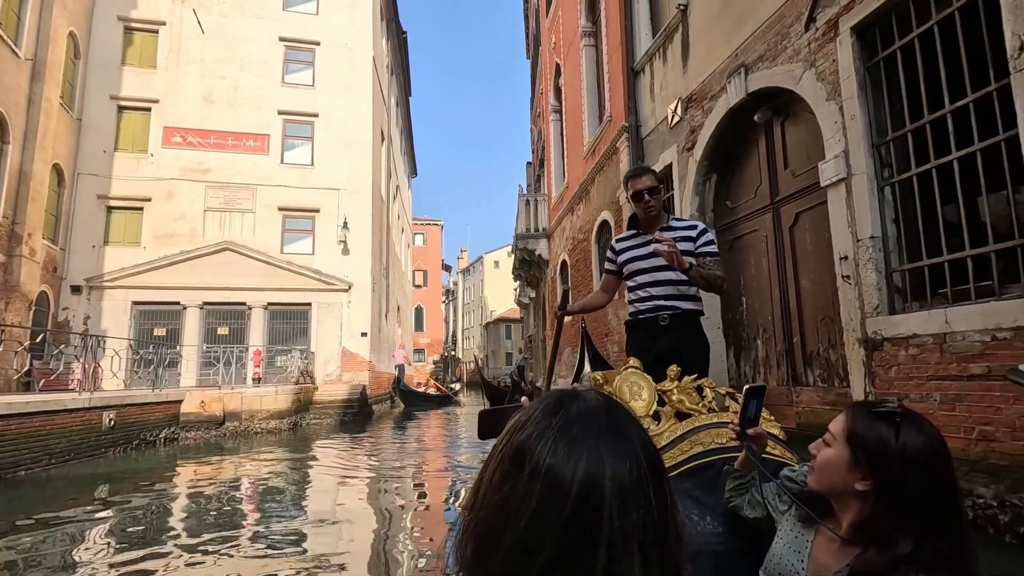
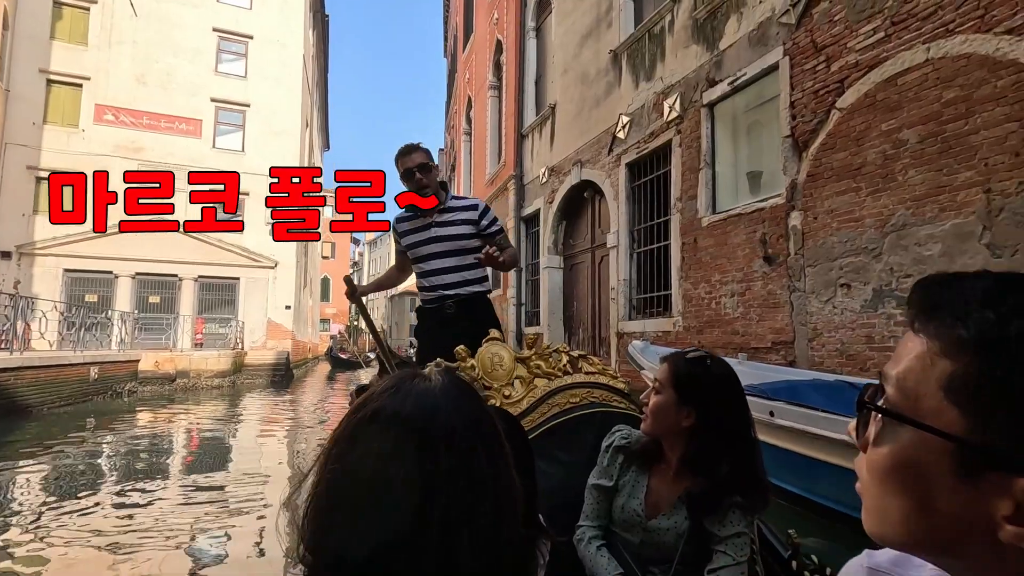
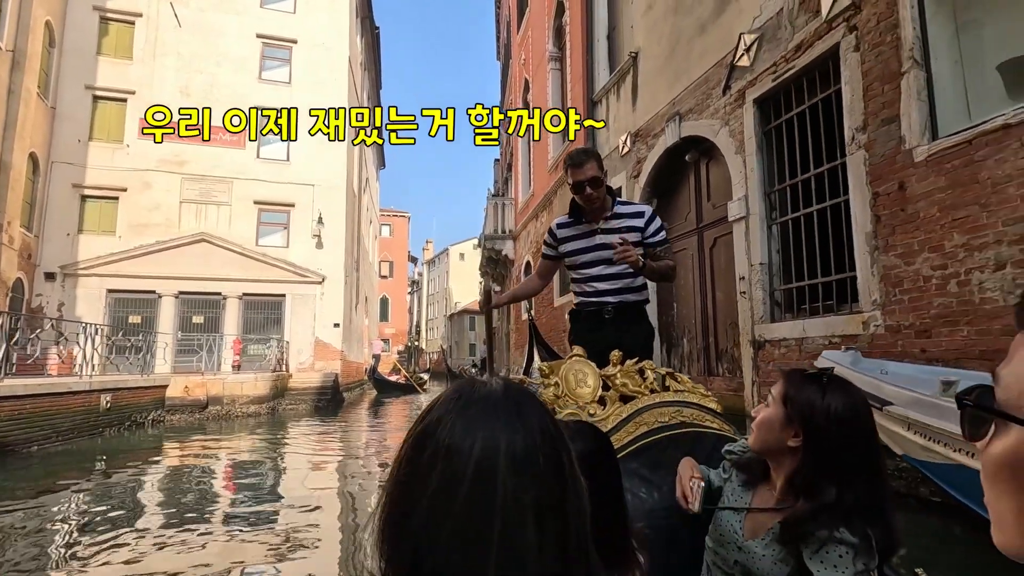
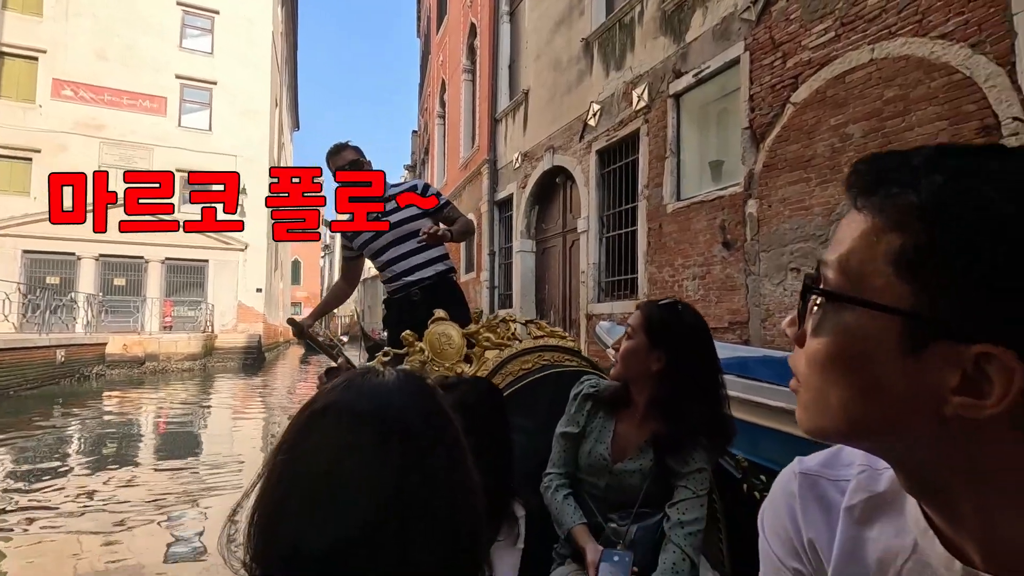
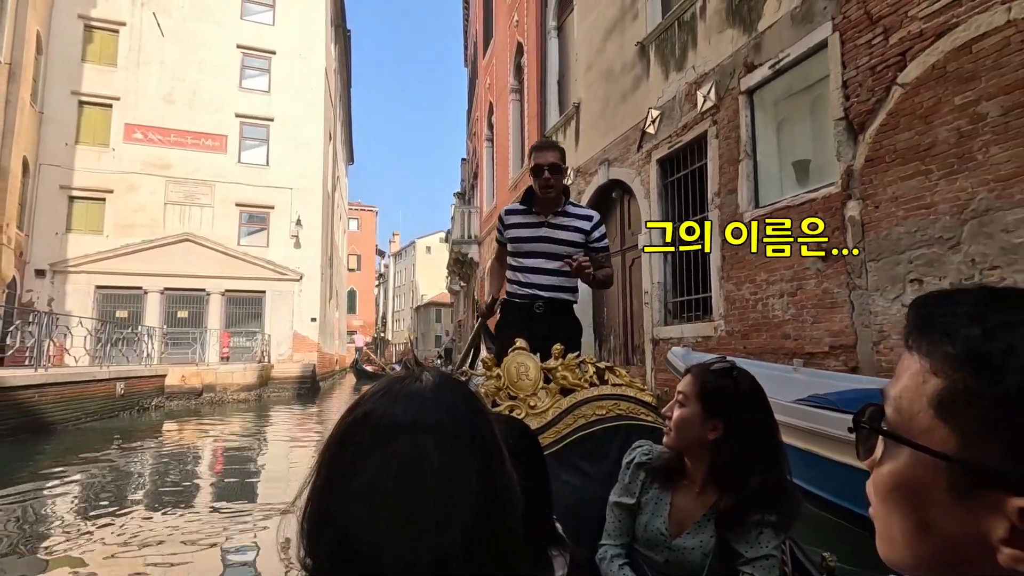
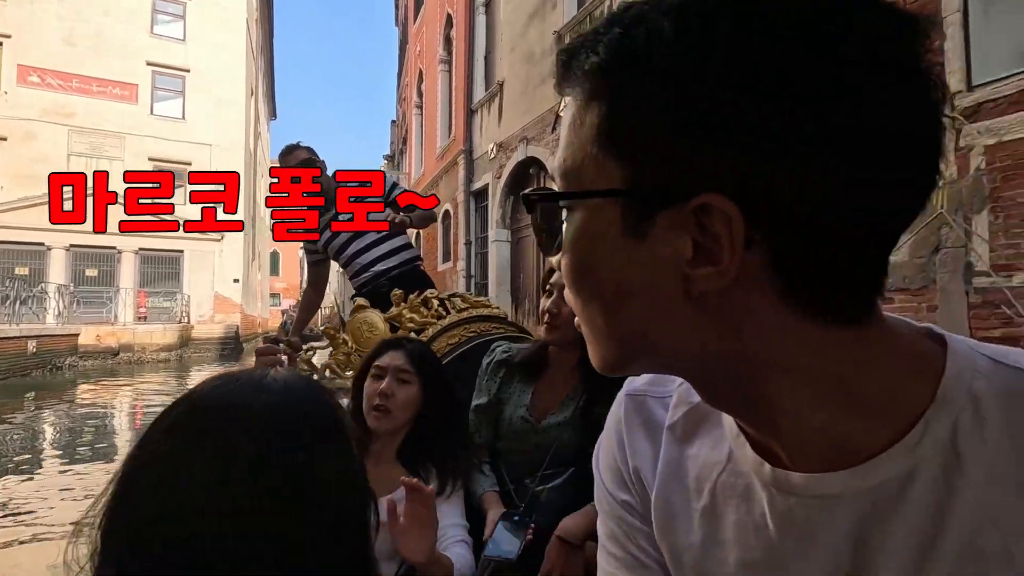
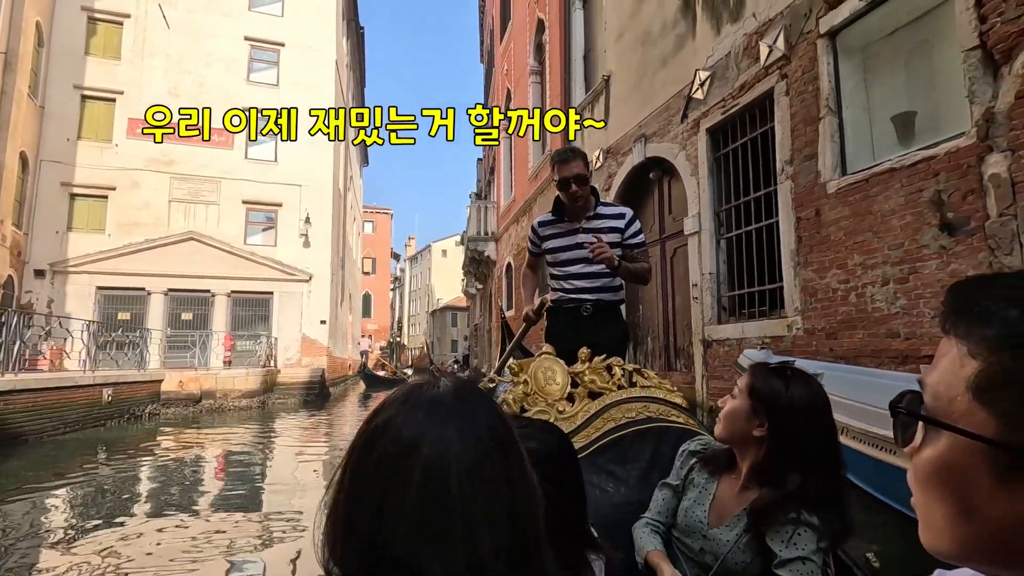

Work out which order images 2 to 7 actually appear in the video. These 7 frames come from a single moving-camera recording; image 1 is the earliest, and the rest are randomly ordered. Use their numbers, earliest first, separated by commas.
3, 7, 5, 2, 4, 6
